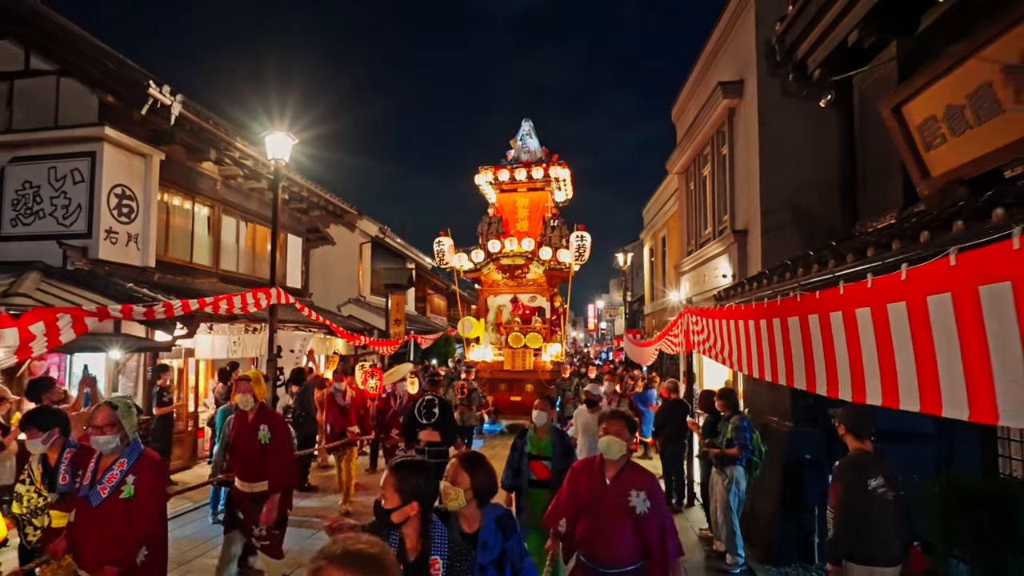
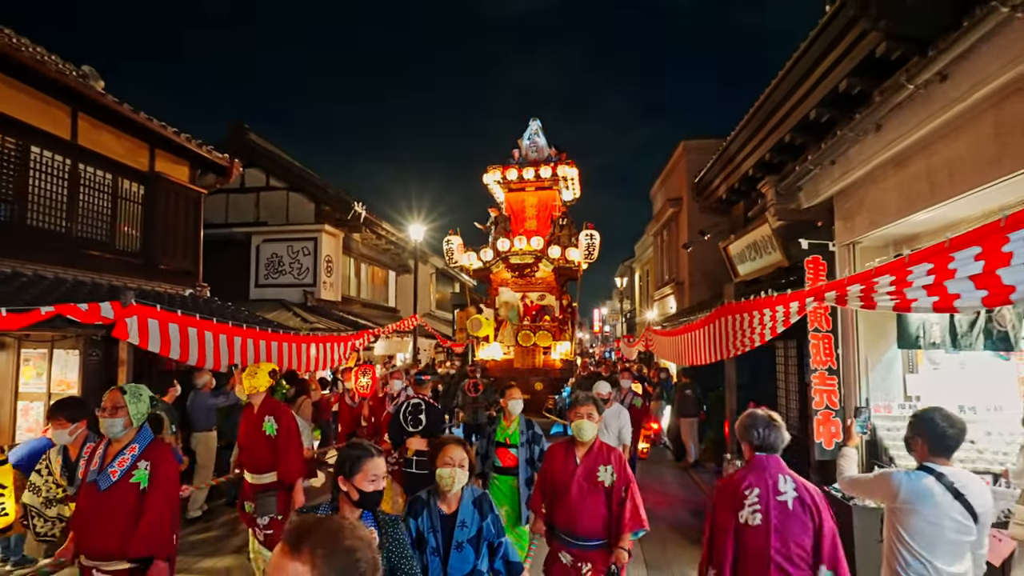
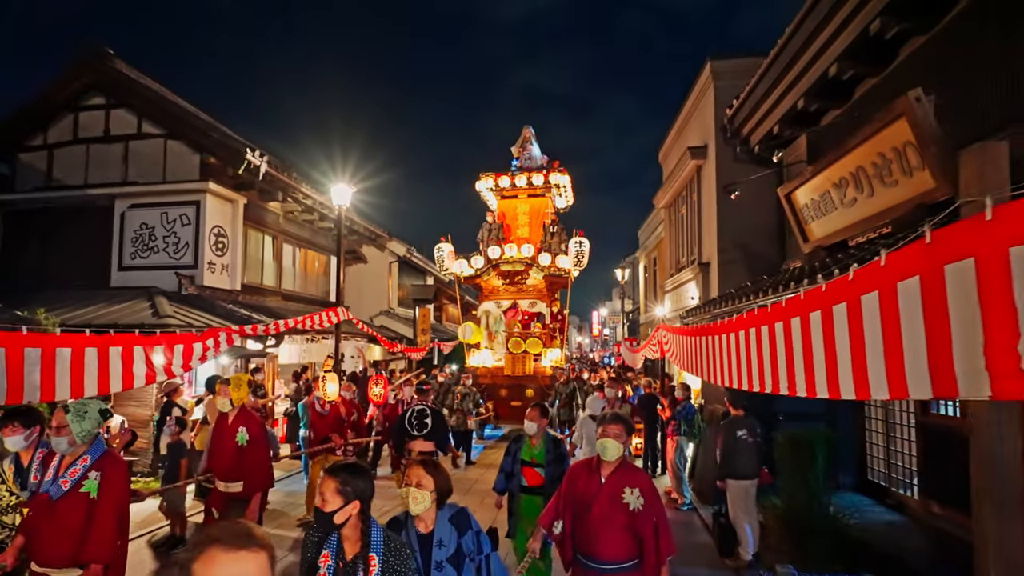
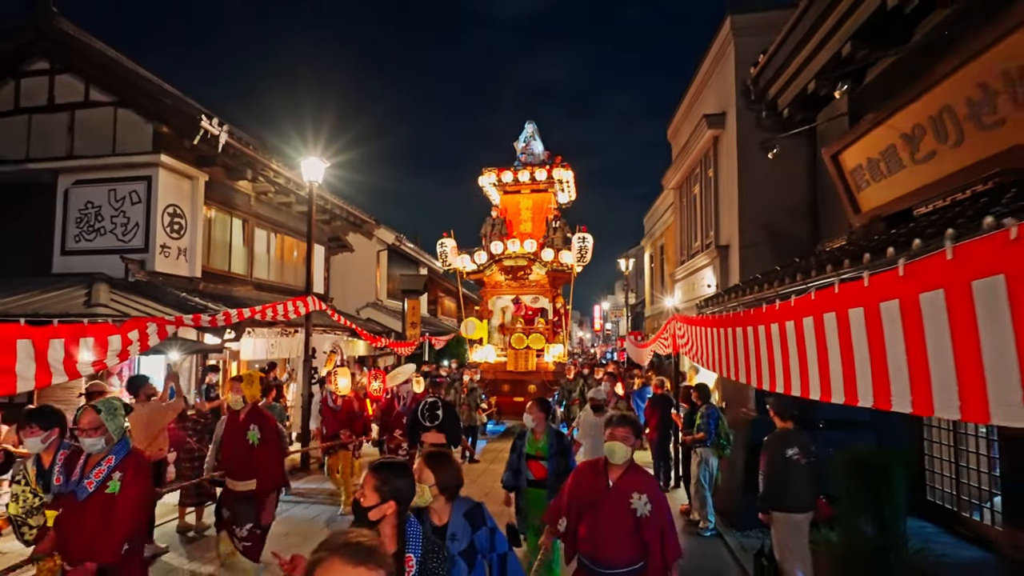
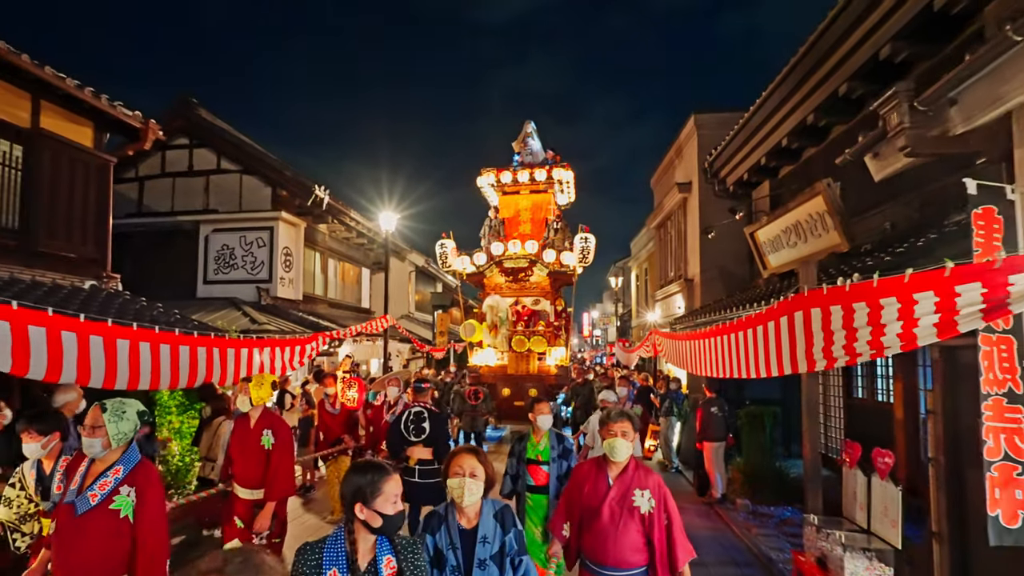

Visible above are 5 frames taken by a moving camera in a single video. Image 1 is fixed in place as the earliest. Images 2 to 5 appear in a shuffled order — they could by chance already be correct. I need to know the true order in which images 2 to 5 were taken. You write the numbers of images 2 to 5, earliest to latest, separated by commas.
4, 3, 5, 2
